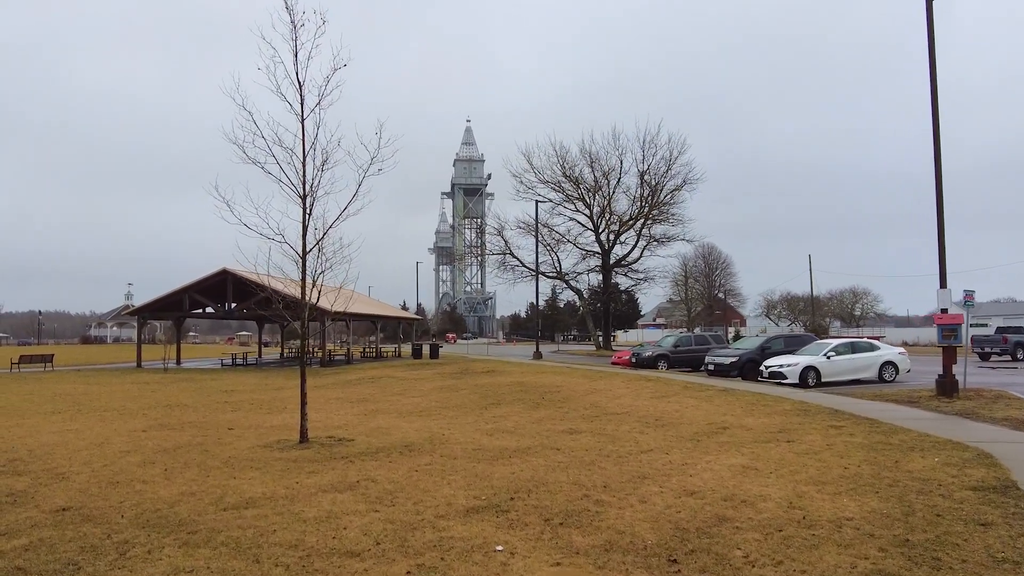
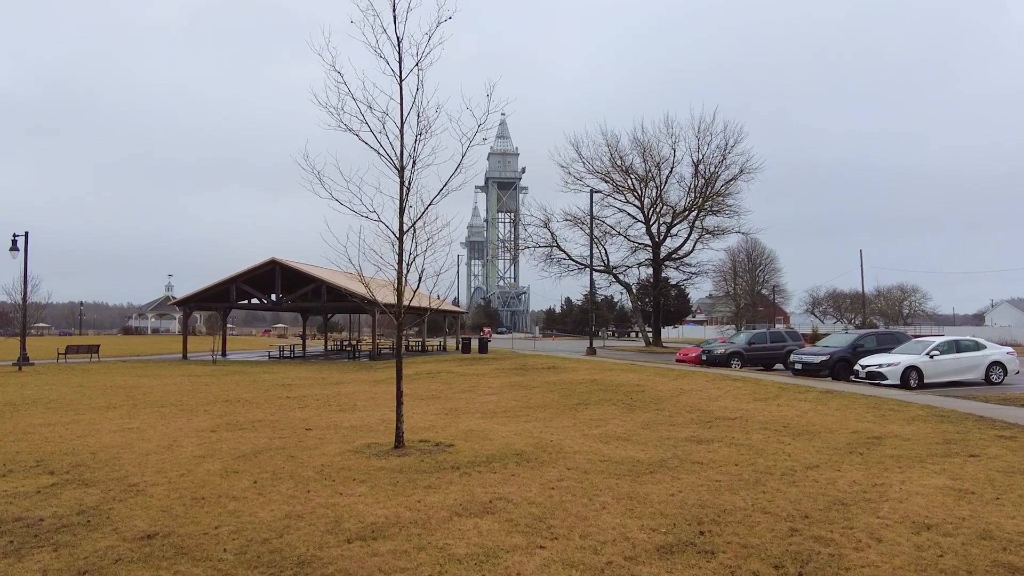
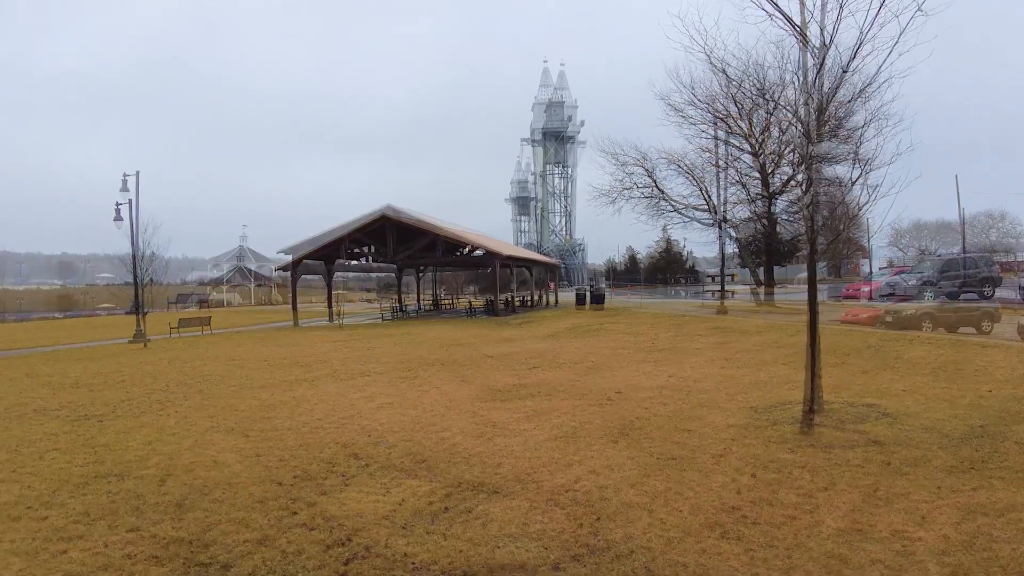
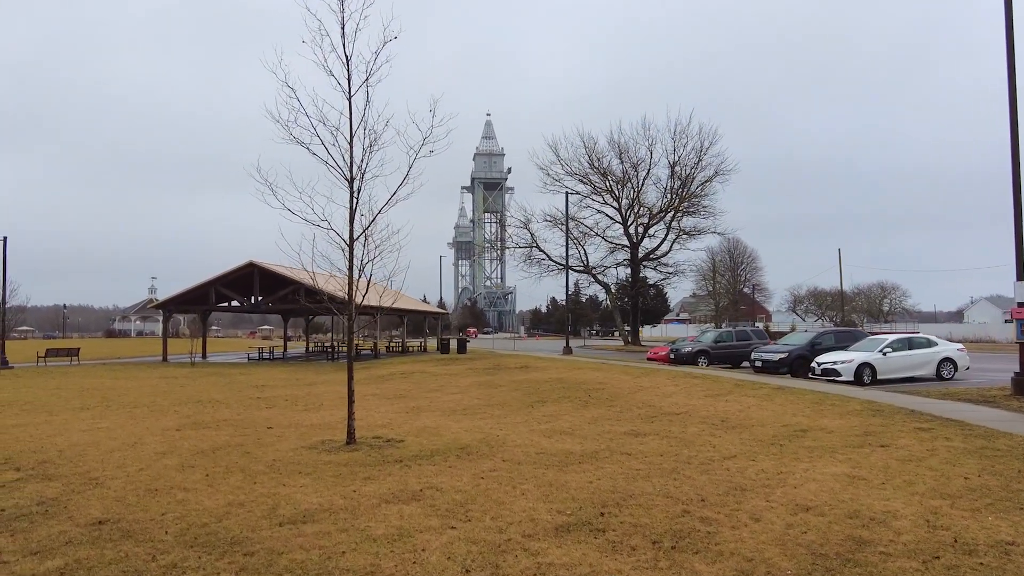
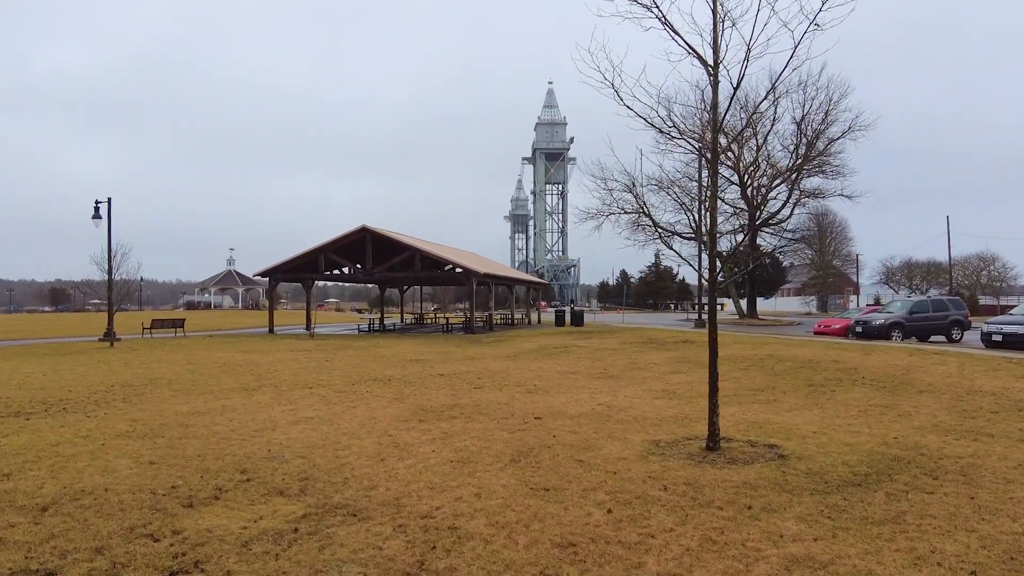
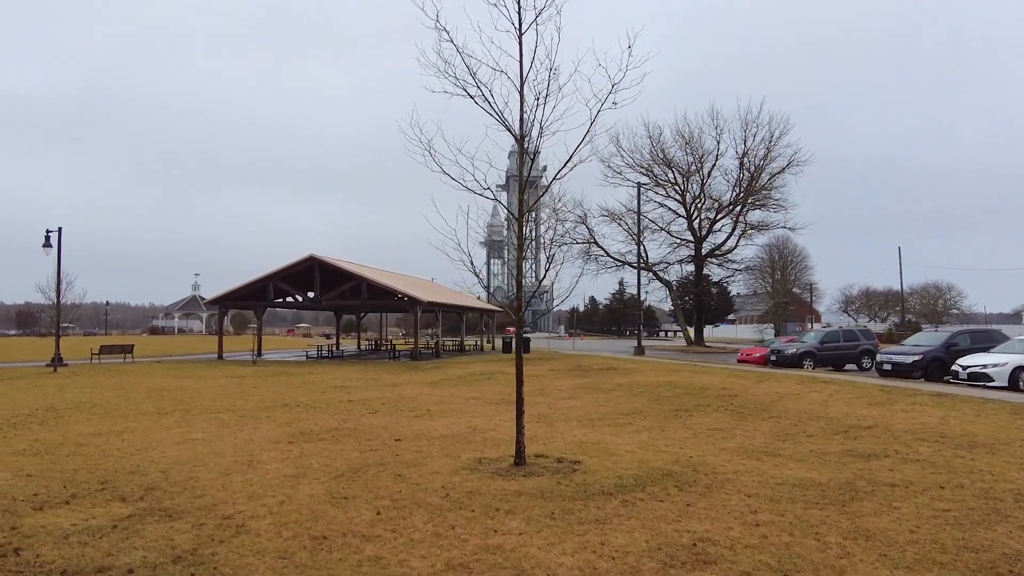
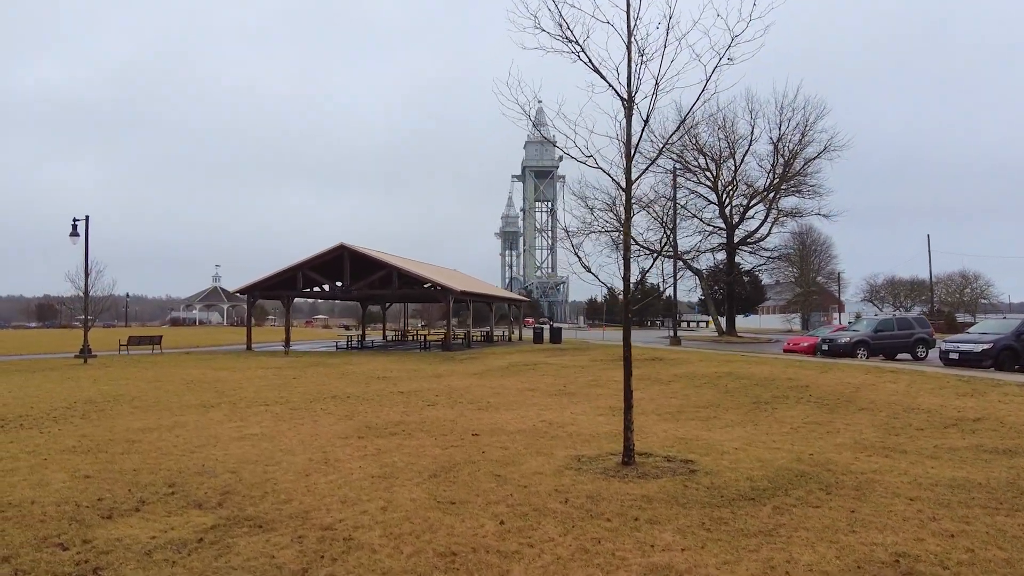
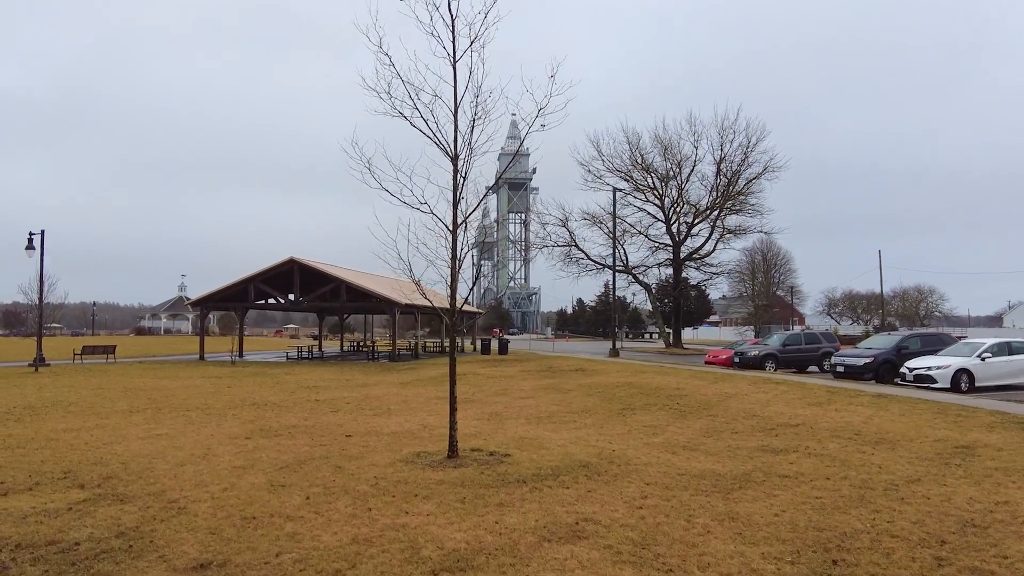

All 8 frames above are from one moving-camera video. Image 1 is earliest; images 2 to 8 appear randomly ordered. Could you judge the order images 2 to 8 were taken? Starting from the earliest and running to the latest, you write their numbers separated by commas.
4, 2, 8, 6, 7, 5, 3
